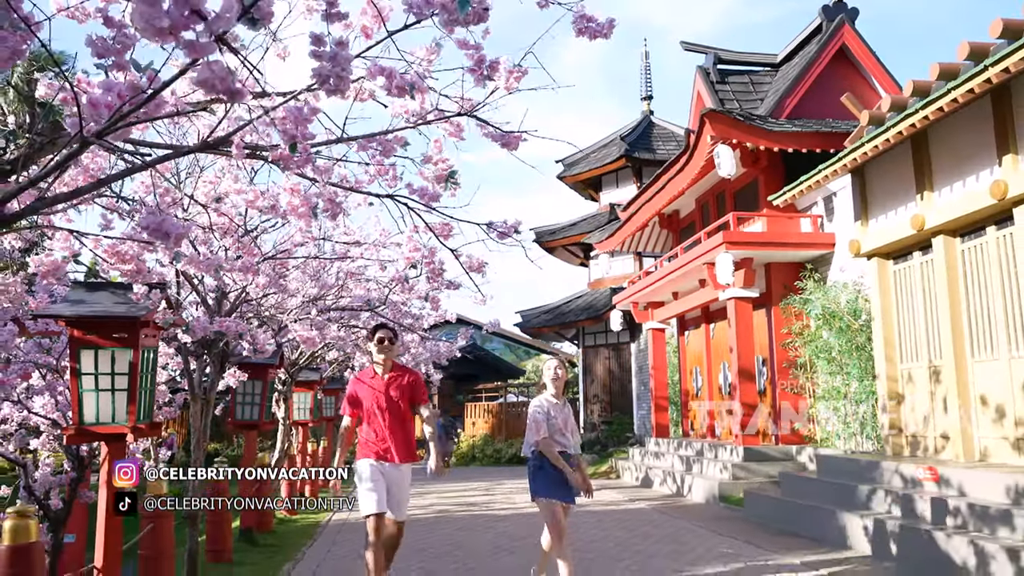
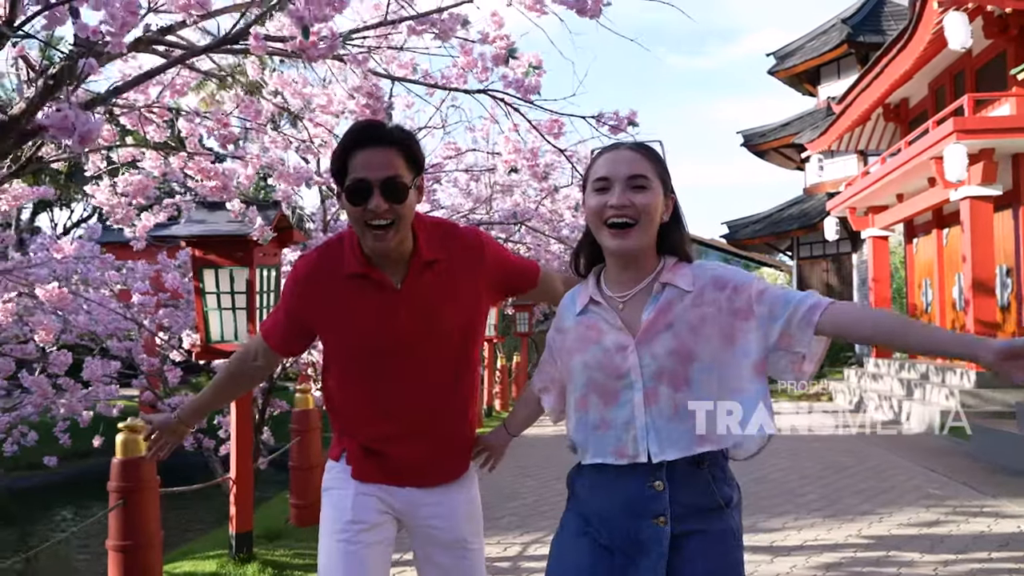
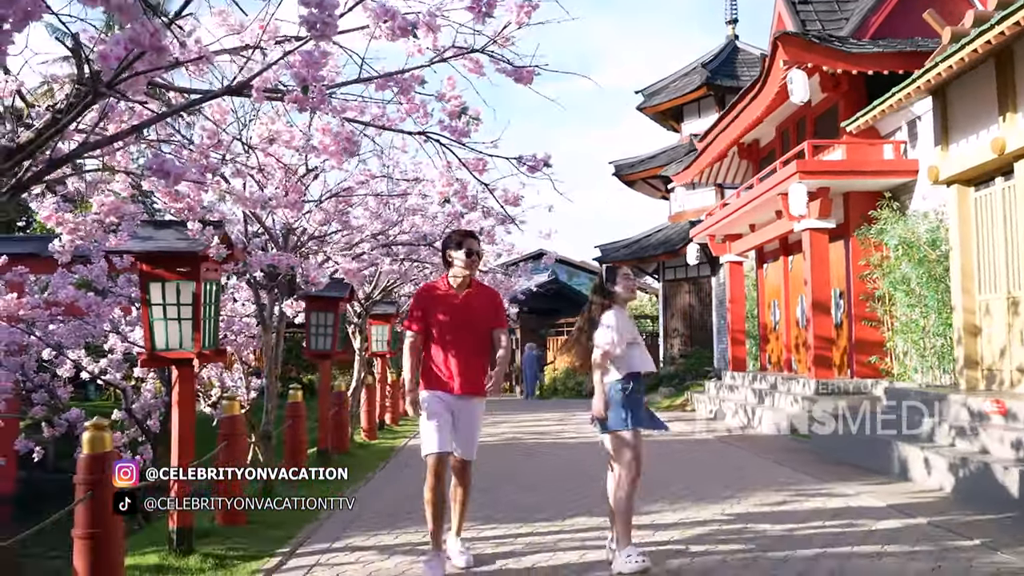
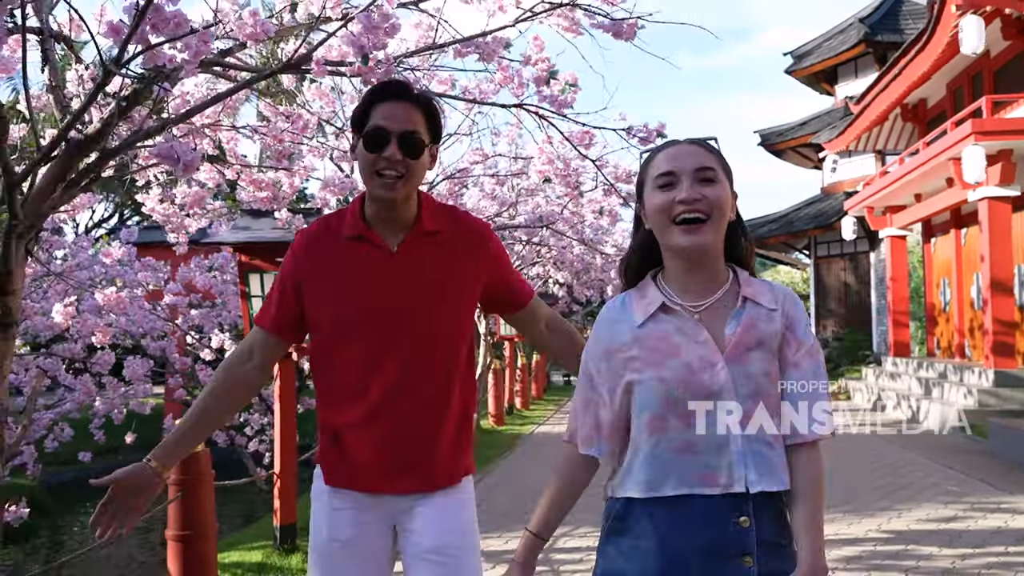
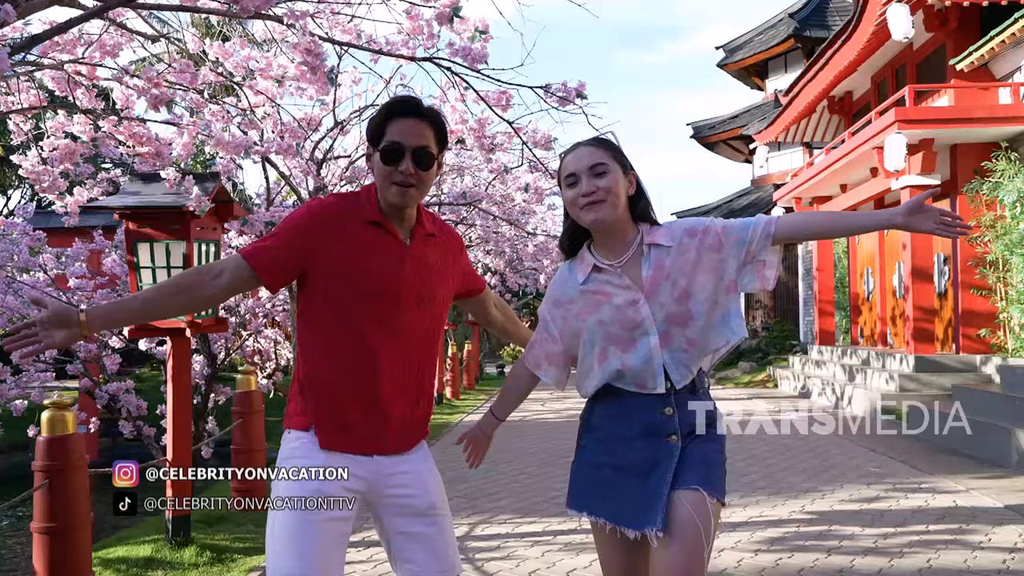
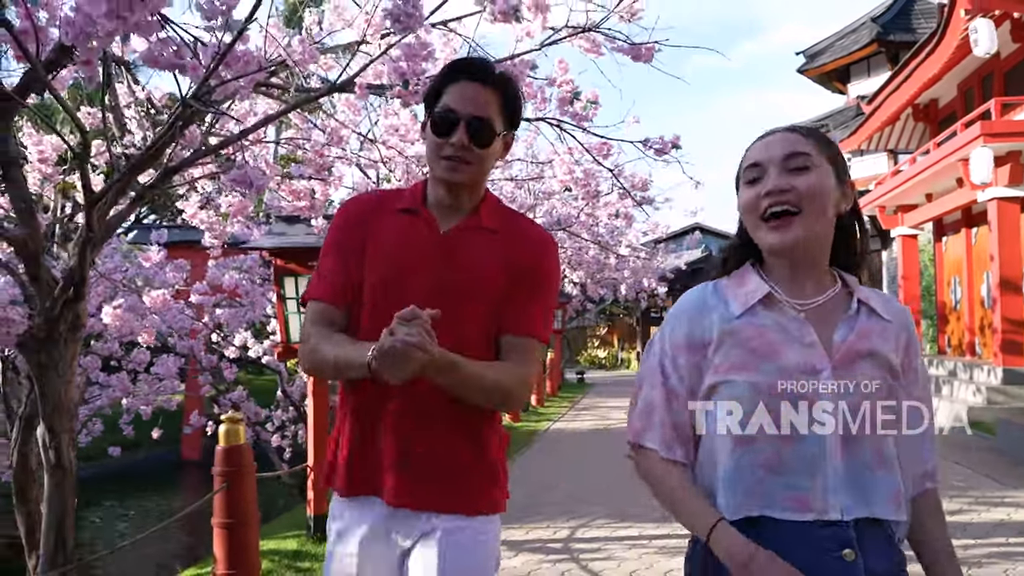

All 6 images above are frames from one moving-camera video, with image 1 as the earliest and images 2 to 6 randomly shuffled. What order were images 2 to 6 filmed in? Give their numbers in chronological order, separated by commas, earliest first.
3, 5, 2, 4, 6
